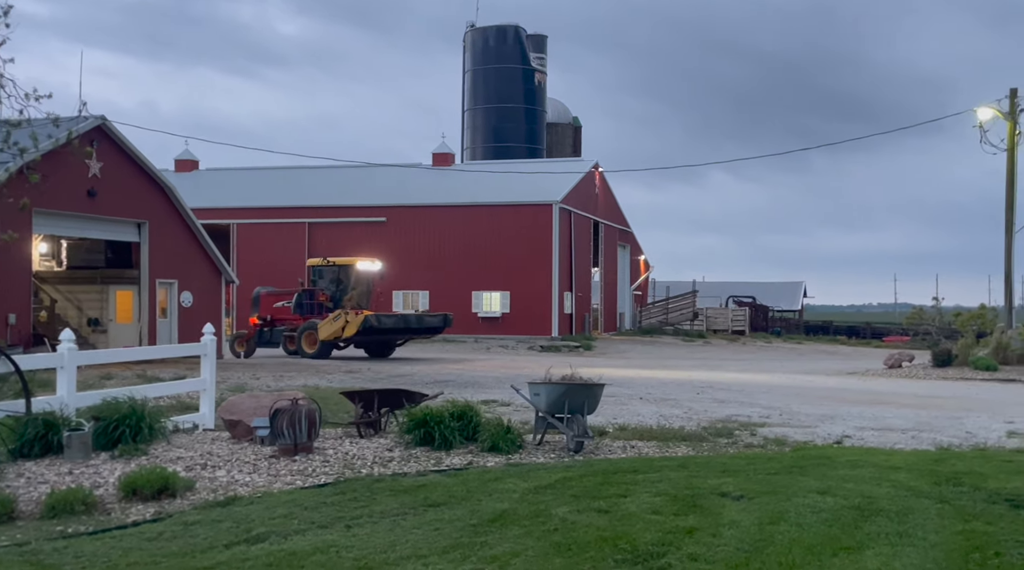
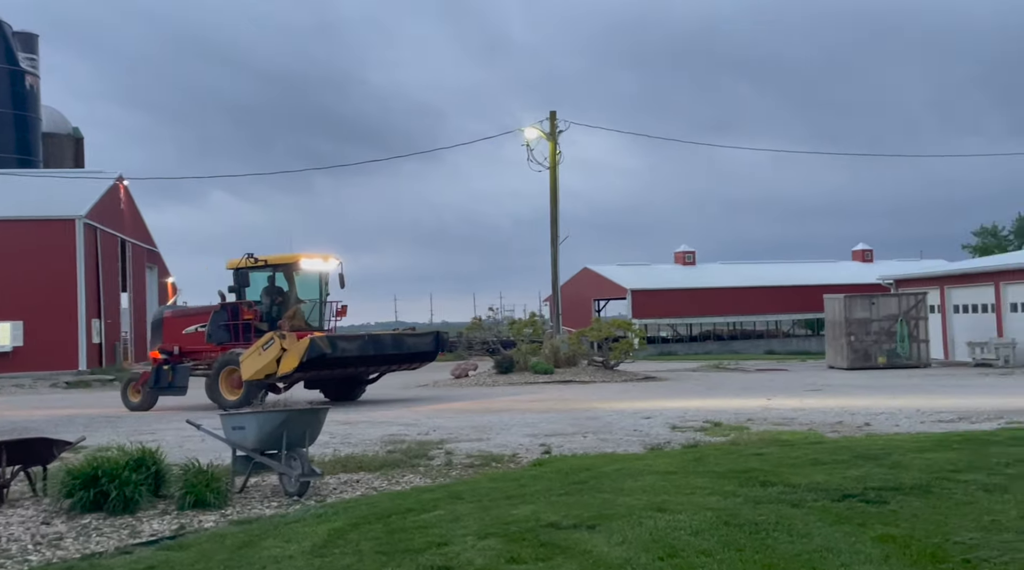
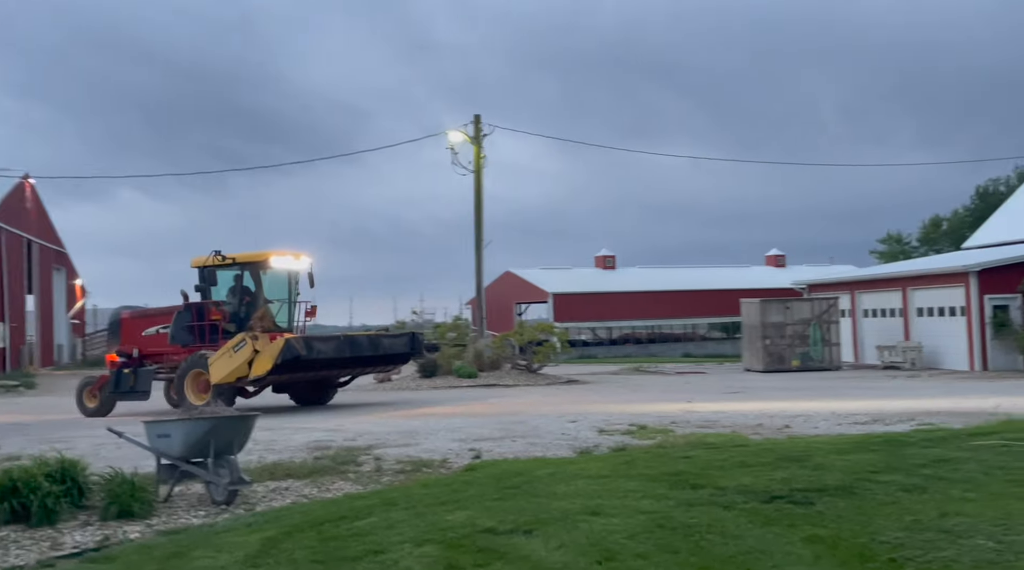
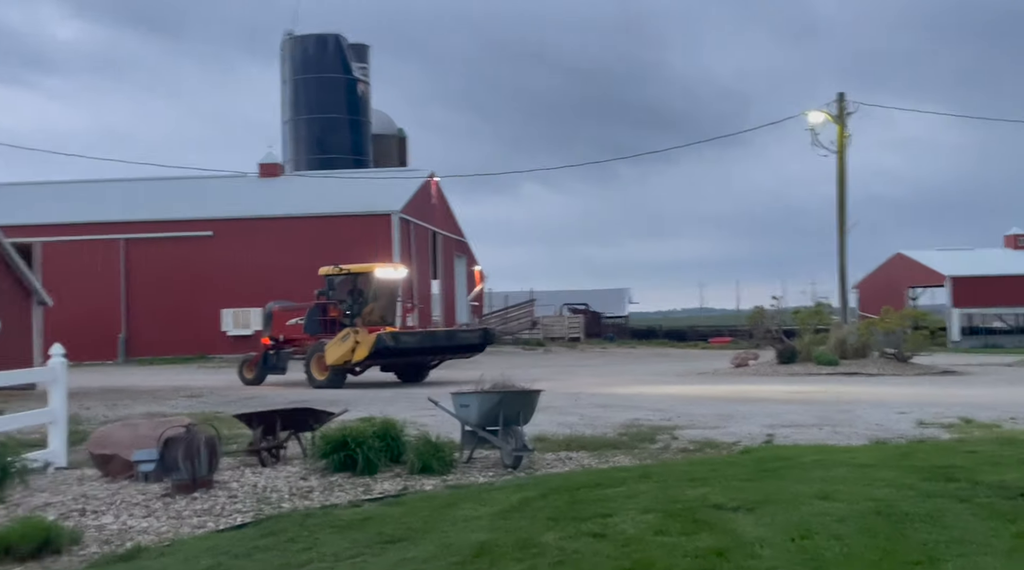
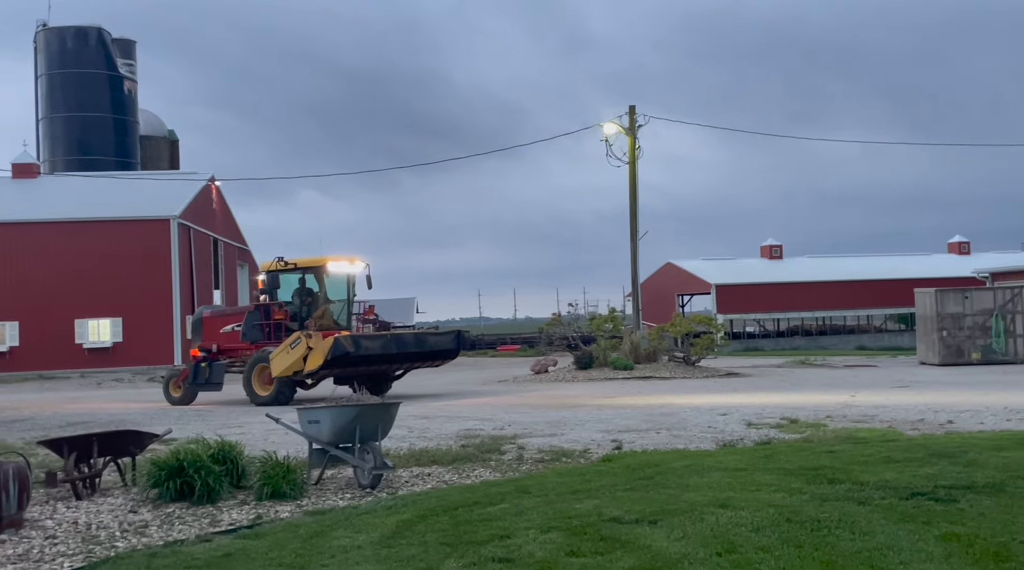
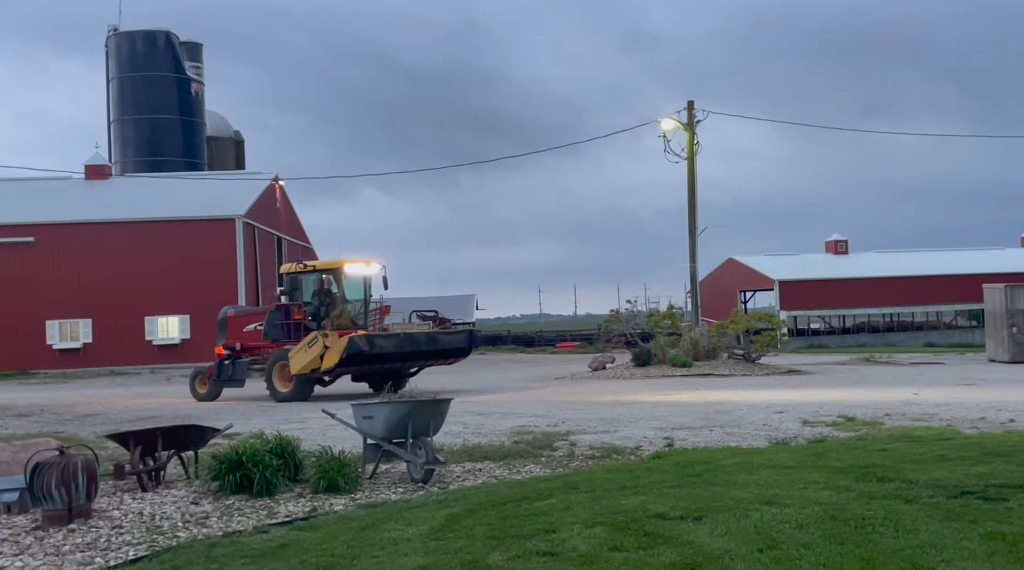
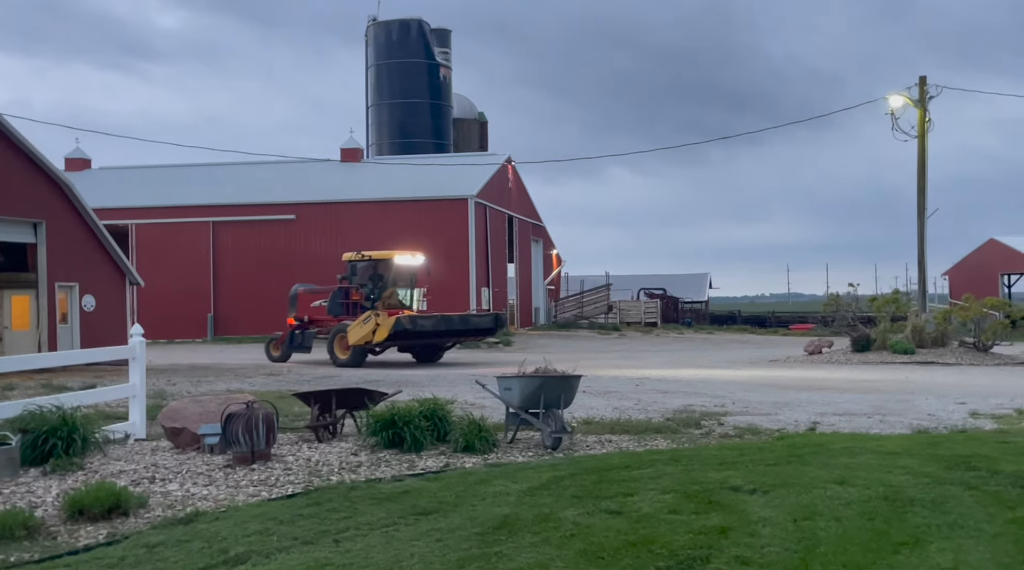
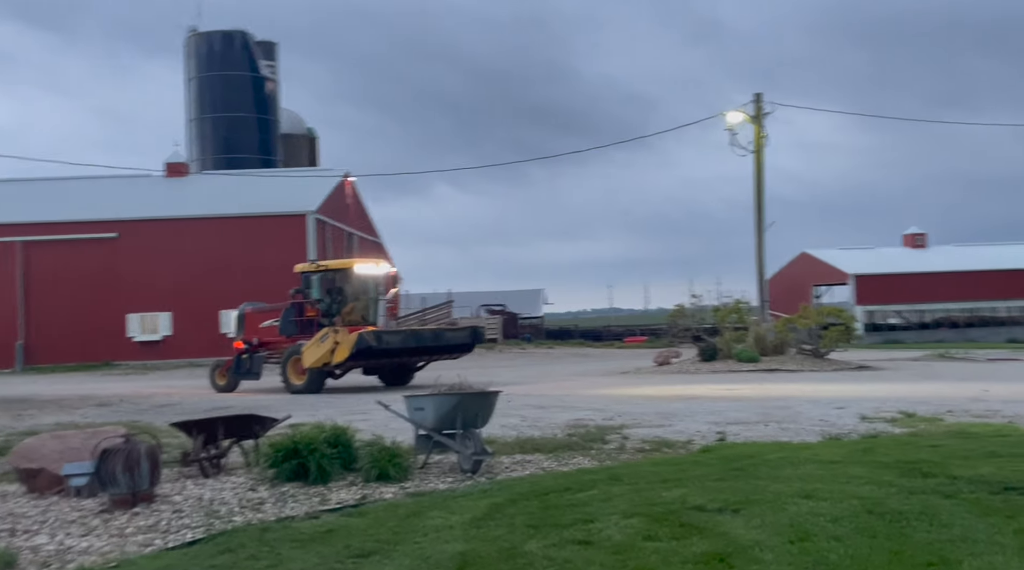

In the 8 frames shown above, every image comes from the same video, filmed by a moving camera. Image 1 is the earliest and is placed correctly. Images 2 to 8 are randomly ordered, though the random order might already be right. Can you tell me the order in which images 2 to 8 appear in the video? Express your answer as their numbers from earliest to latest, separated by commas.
7, 4, 8, 6, 5, 2, 3
